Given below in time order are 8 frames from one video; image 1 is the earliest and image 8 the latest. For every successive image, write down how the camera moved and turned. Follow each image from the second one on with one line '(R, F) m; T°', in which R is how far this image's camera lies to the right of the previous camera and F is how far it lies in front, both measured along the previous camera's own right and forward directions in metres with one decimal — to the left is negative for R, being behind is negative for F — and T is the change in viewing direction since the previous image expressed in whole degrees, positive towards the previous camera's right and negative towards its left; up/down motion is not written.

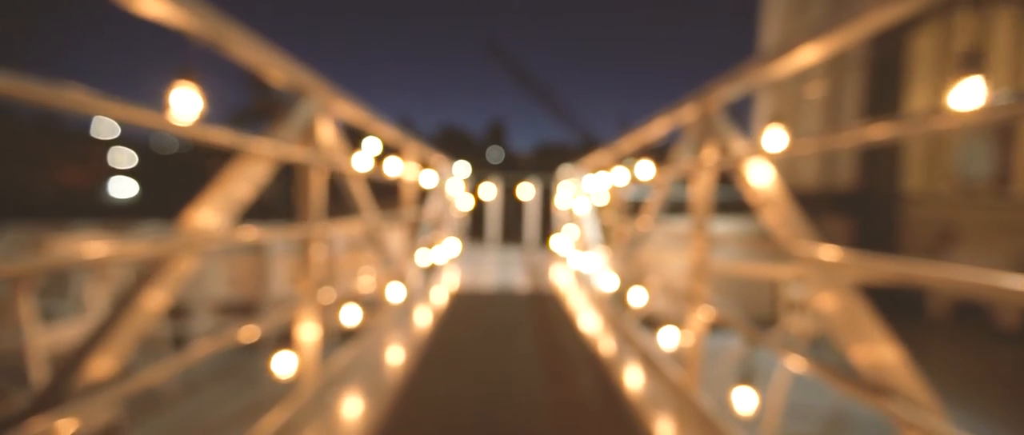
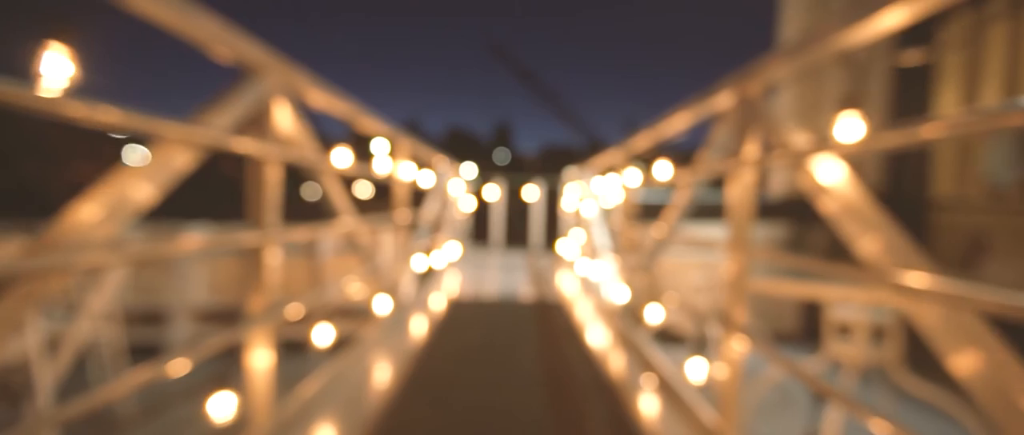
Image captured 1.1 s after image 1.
(0.0, +0.4) m; 0°
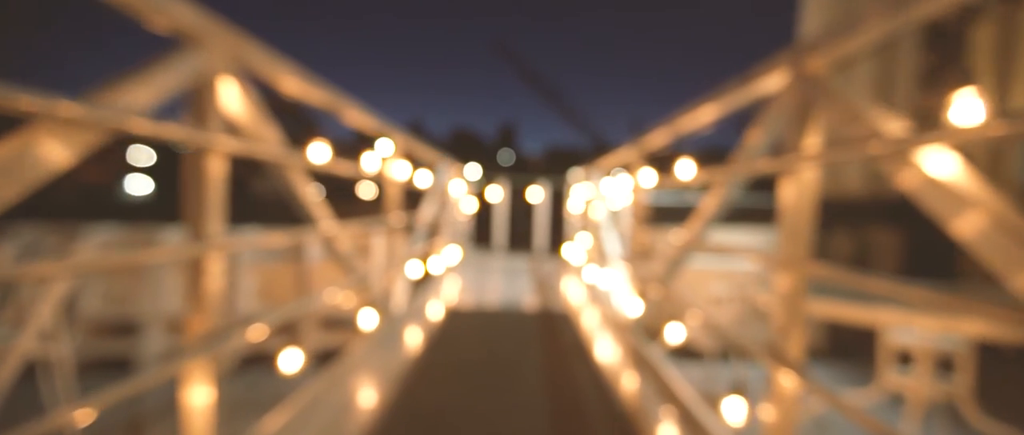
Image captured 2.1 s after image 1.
(0.0, +0.3) m; 0°
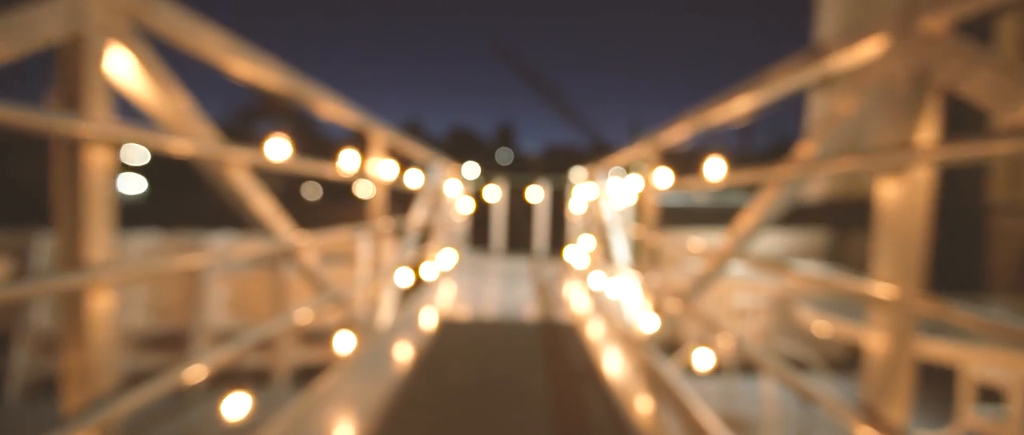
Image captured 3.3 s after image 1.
(0.0, +0.4) m; 0°
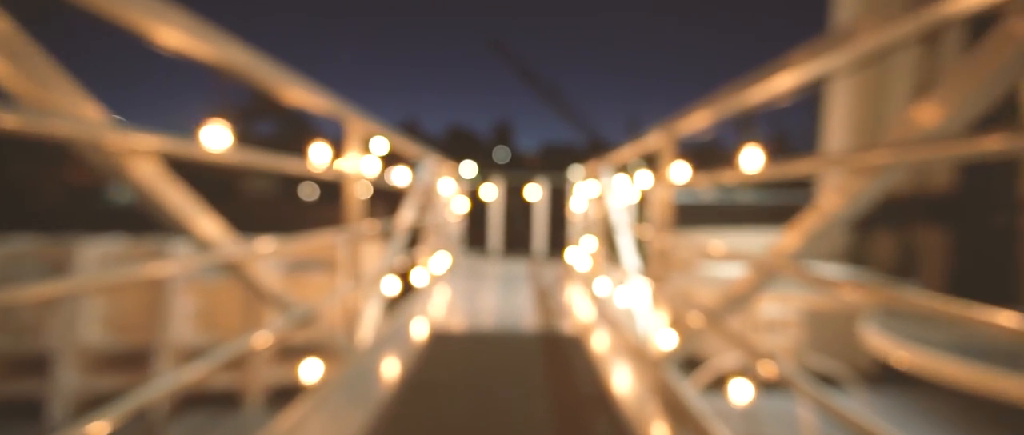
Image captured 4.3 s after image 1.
(0.0, +0.4) m; 0°
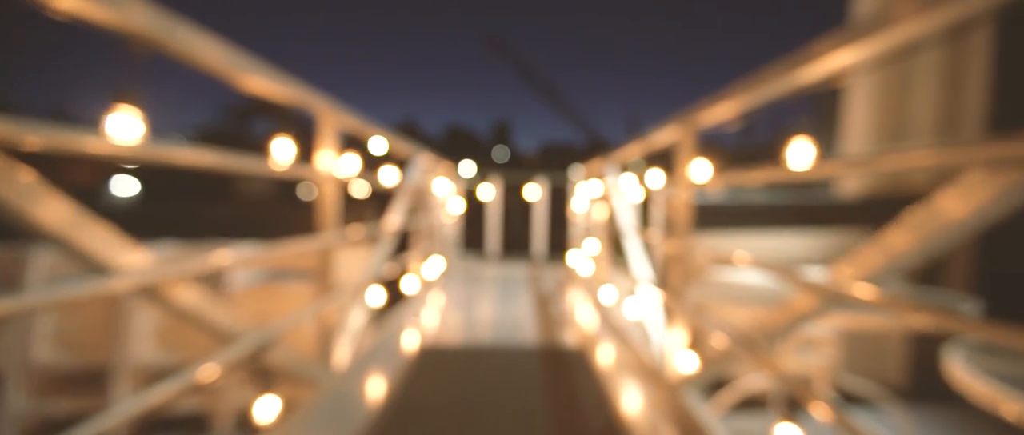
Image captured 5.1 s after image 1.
(0.0, +0.3) m; 0°
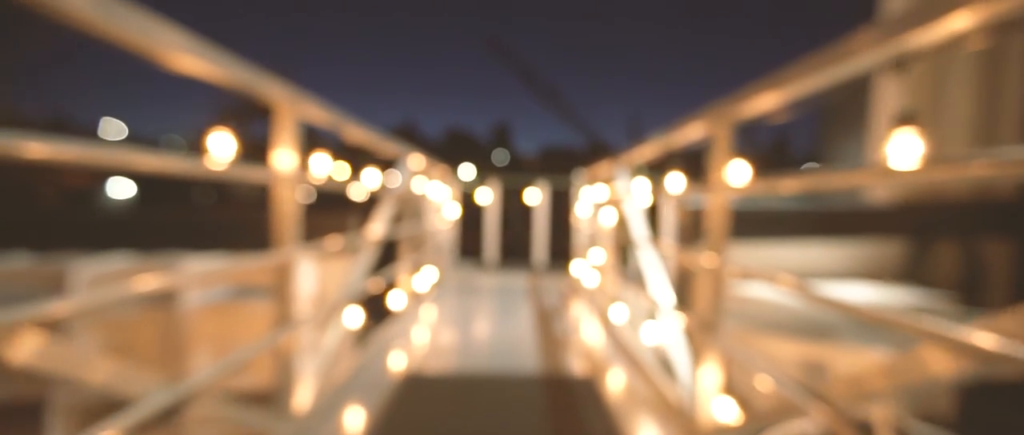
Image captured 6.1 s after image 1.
(0.0, +0.4) m; 0°
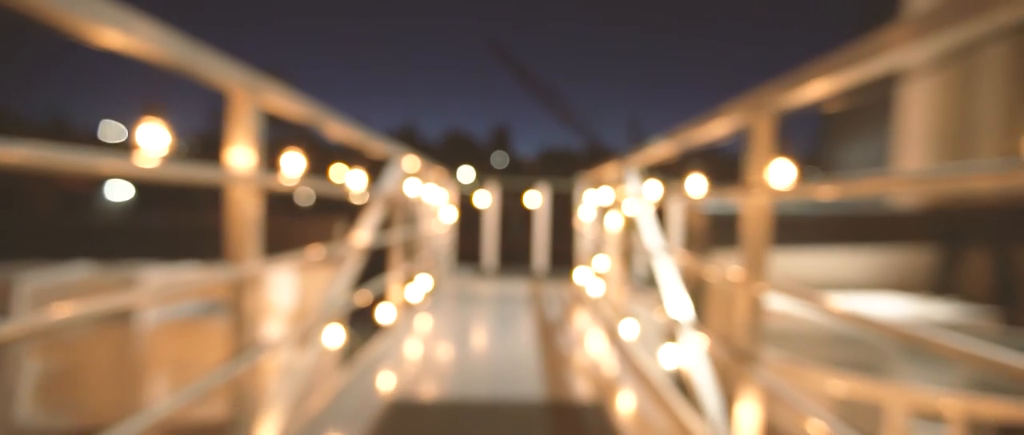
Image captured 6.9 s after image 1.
(0.0, +0.3) m; 0°
